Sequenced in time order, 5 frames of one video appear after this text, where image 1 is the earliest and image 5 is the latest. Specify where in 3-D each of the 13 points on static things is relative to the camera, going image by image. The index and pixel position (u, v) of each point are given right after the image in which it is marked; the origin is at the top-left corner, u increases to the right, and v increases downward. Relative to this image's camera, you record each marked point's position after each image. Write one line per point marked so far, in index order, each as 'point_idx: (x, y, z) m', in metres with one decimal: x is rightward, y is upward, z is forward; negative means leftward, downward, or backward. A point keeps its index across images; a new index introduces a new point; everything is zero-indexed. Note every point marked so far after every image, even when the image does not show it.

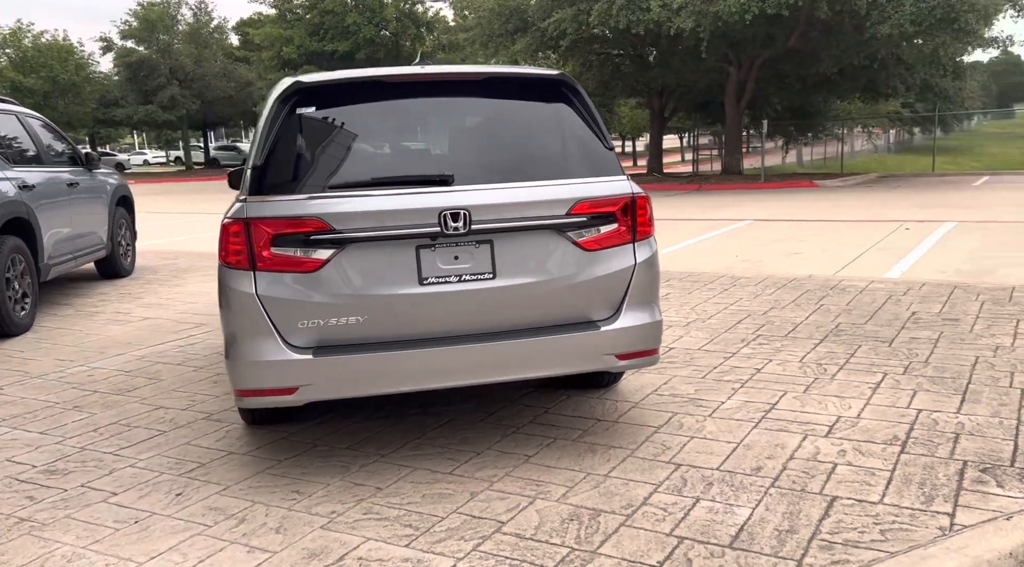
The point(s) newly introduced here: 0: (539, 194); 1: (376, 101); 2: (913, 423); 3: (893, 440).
0: (+0.1, +0.4, +4.0) m
1: (-0.6, +0.8, +4.2) m
2: (+2.0, -0.7, +4.5) m
3: (+1.8, -0.7, +4.2) m
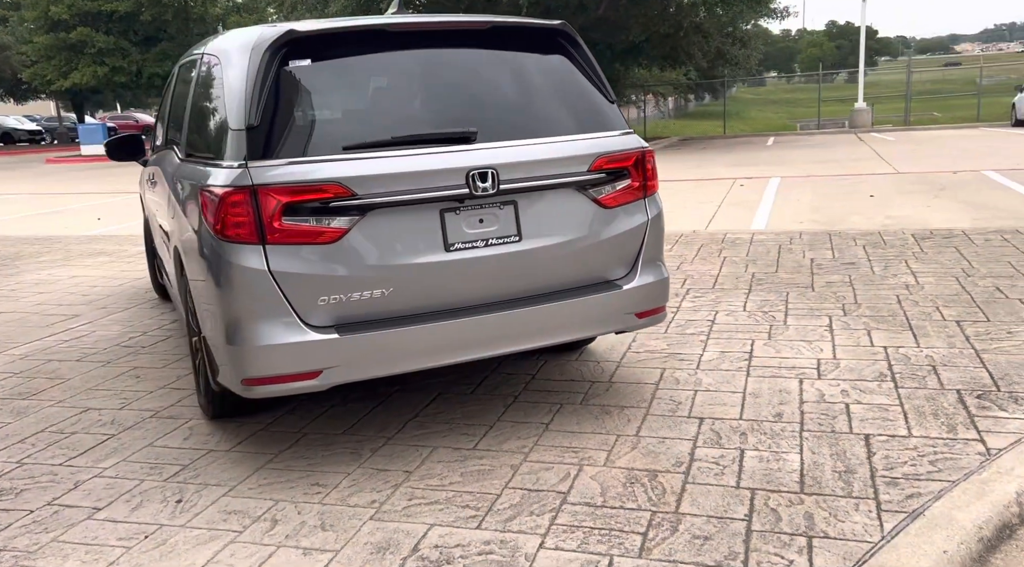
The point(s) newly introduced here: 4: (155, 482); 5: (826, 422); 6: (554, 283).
0: (+0.2, +0.6, +3.9) m
1: (-0.5, +1.0, +3.8) m
2: (+2.0, -0.4, +4.7) m
3: (+1.8, -0.5, +4.4) m
4: (-1.5, -0.8, +3.7) m
5: (+1.4, -0.6, +4.0) m
6: (+0.2, 0.0, +3.9) m
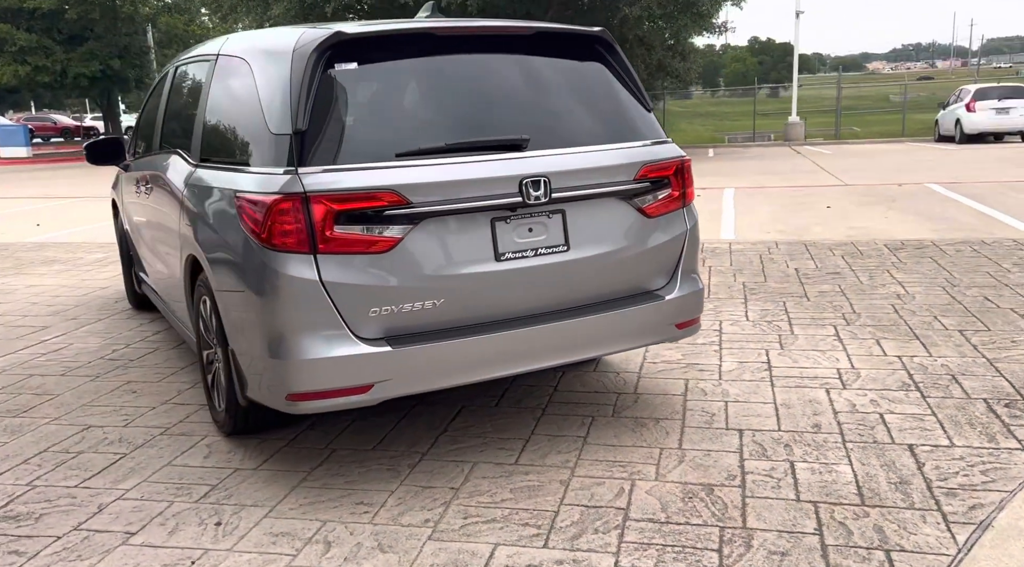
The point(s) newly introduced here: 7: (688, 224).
0: (+0.4, +0.5, +3.8) m
1: (-0.4, +0.9, +3.7) m
2: (+2.1, -0.4, +4.8) m
3: (+1.9, -0.5, +4.5) m
4: (-1.3, -0.9, +3.5) m
5: (+1.5, -0.7, +4.0) m
6: (+0.4, 0.0, +3.9) m
7: (+0.8, +0.3, +4.1) m
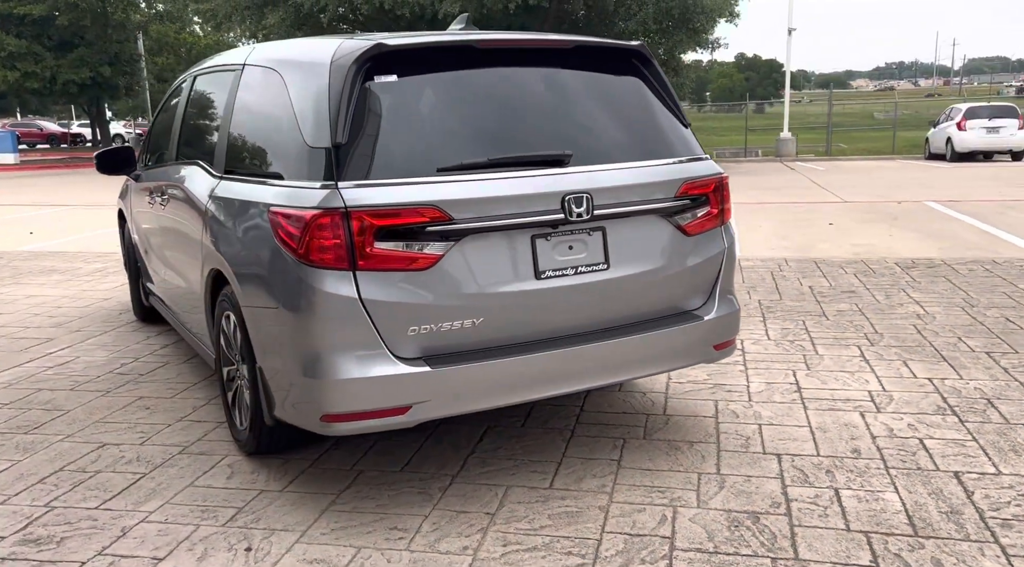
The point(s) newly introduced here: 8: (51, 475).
0: (+0.6, +0.4, +3.7) m
1: (-0.2, +0.9, +3.6) m
2: (+2.2, -0.6, +4.7) m
3: (+2.1, -0.6, +4.4) m
4: (-1.1, -0.9, +3.4) m
5: (+1.7, -0.7, +3.9) m
6: (+0.5, -0.1, +3.8) m
7: (+0.9, +0.2, +4.0) m
8: (-2.0, -0.8, +3.9) m
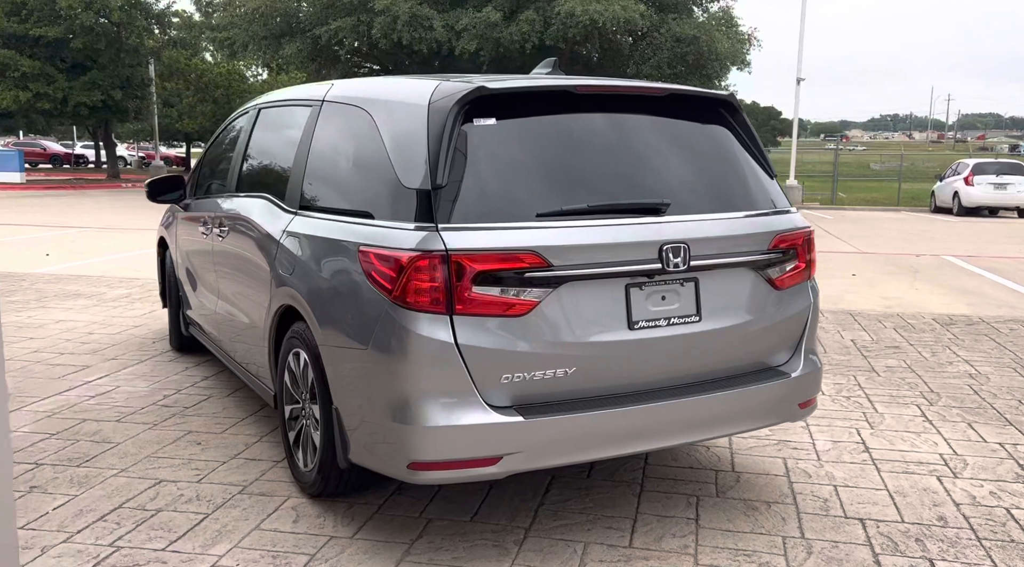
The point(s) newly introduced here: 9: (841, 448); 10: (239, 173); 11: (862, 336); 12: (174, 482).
0: (+0.9, +0.2, +3.6) m
1: (+0.2, +0.7, +3.6) m
2: (+2.5, -0.9, +4.6) m
3: (+2.4, -0.9, +4.3) m
4: (-0.8, -1.1, +3.2) m
5: (+2.0, -1.0, +3.7) m
6: (+0.9, -0.3, +3.7) m
7: (+1.3, -0.1, +3.9) m
8: (-1.7, -0.9, +3.8) m
9: (+1.7, -0.9, +4.7) m
10: (-1.5, +0.6, +5.2) m
11: (+3.0, -0.5, +7.8) m
12: (-1.5, -0.9, +4.1) m
